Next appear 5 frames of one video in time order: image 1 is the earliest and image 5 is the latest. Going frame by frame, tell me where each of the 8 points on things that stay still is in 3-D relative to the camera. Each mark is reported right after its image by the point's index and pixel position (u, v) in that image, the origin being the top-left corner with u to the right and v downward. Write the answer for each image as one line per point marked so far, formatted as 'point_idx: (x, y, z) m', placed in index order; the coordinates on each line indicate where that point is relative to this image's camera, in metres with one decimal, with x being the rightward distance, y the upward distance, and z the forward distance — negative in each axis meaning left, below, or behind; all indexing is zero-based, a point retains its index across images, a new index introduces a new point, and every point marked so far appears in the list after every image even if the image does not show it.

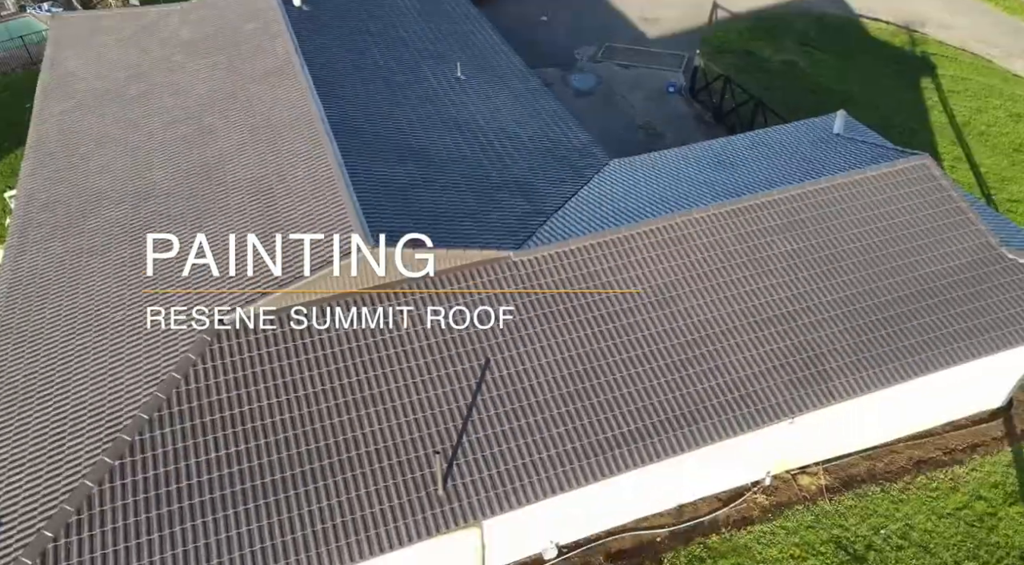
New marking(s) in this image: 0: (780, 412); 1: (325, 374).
0: (+5.5, -2.8, +17.7) m
1: (-3.8, -1.8, +16.5) m
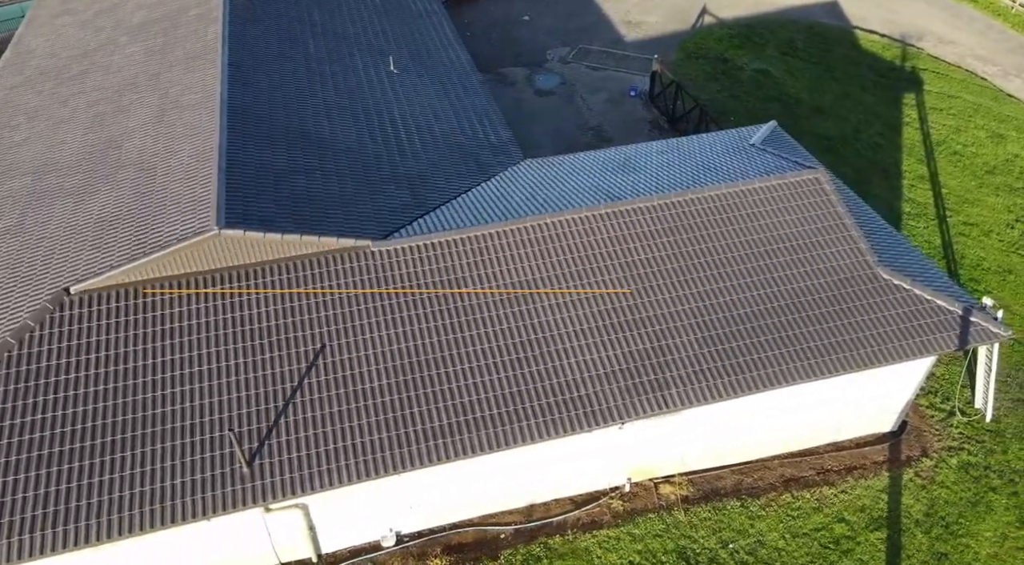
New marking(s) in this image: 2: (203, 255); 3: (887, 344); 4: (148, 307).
0: (+1.9, -2.9, +17.7) m
1: (-7.3, -1.3, +17.1) m
2: (-6.8, +0.6, +17.8) m
3: (+8.6, -1.4, +19.1) m
4: (-7.9, -0.5, +17.5) m
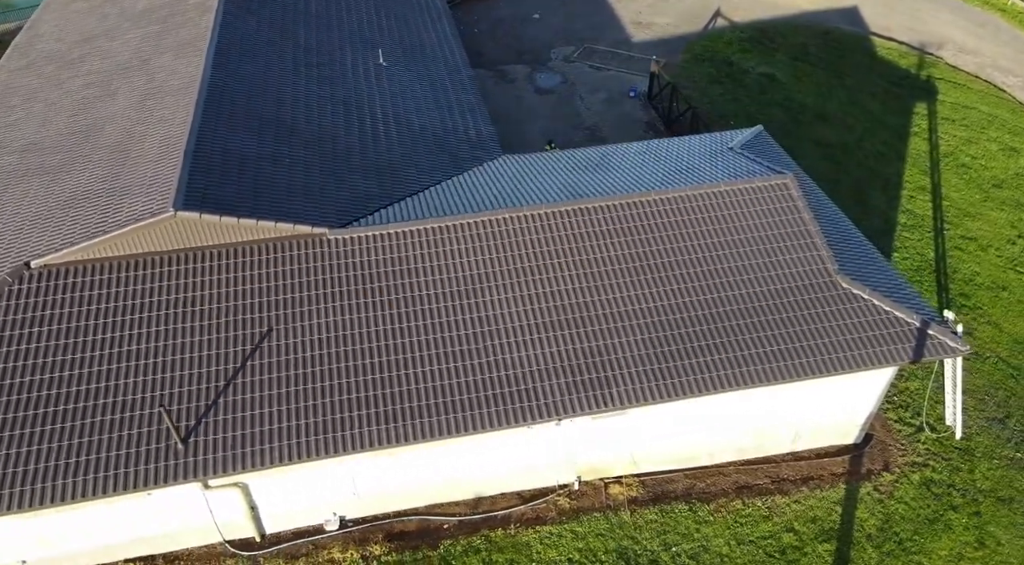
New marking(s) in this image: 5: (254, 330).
0: (+0.6, -2.8, +17.7) m
1: (-8.6, -0.9, +17.6) m
2: (-7.9, +1.1, +18.2) m
3: (+7.4, -1.6, +18.8) m
4: (-9.0, 0.0, +18.0) m
5: (-5.7, -1.0, +17.9) m
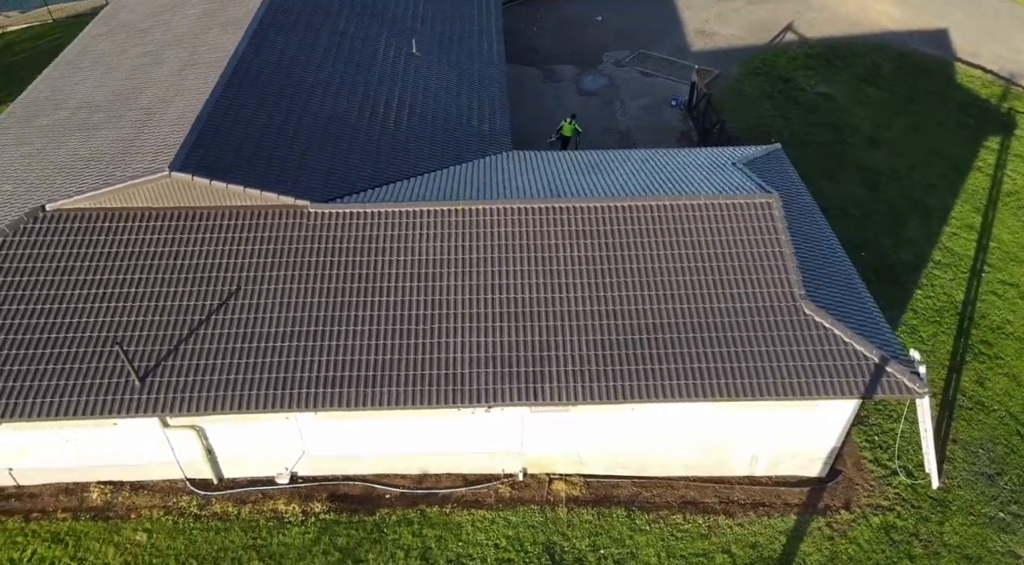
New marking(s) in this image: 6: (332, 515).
0: (-0.8, -2.6, +18.3) m
1: (-9.7, +0.4, +19.4) m
2: (-8.7, +2.2, +20.0) m
3: (+6.2, -2.2, +18.5) m
4: (-10.0, +1.3, +19.9) m
5: (-6.8, -0.1, +19.4) m
6: (-4.3, -5.6, +19.7) m
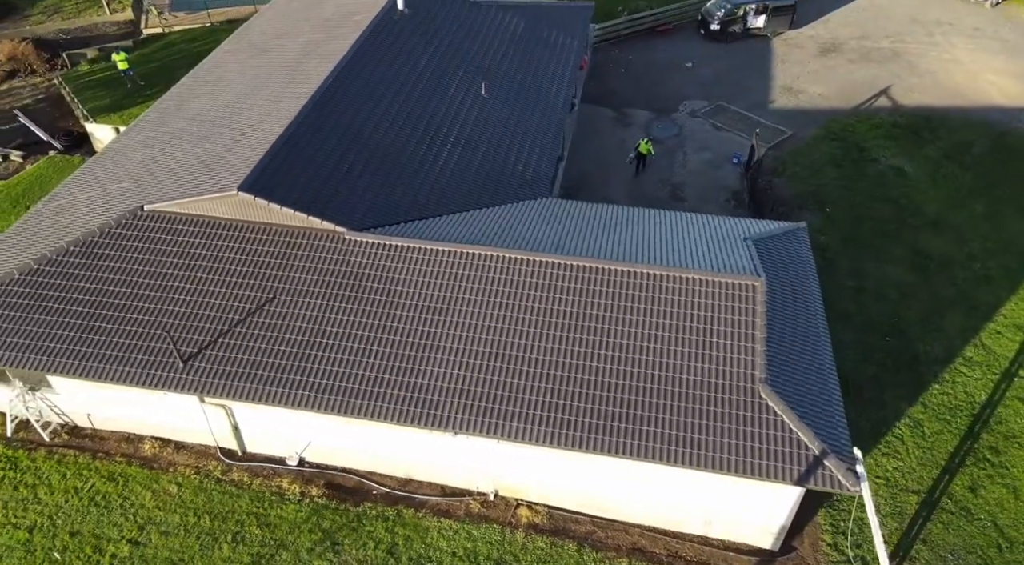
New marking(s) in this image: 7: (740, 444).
0: (-1.7, -3.6, +20.9) m
1: (-9.7, +0.5, +23.6) m
2: (-8.4, +2.2, +23.9) m
3: (+5.2, -4.2, +19.8) m
4: (-9.8, +1.5, +24.1) m
5: (-7.0, -0.3, +23.0) m
6: (-5.3, -6.1, +23.0) m
7: (+5.6, -3.9, +19.8) m
